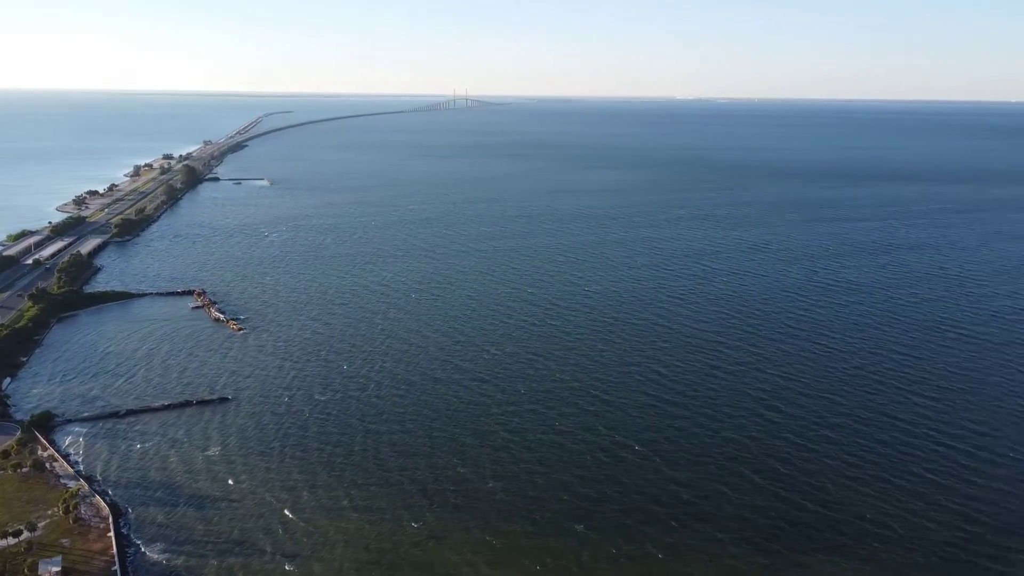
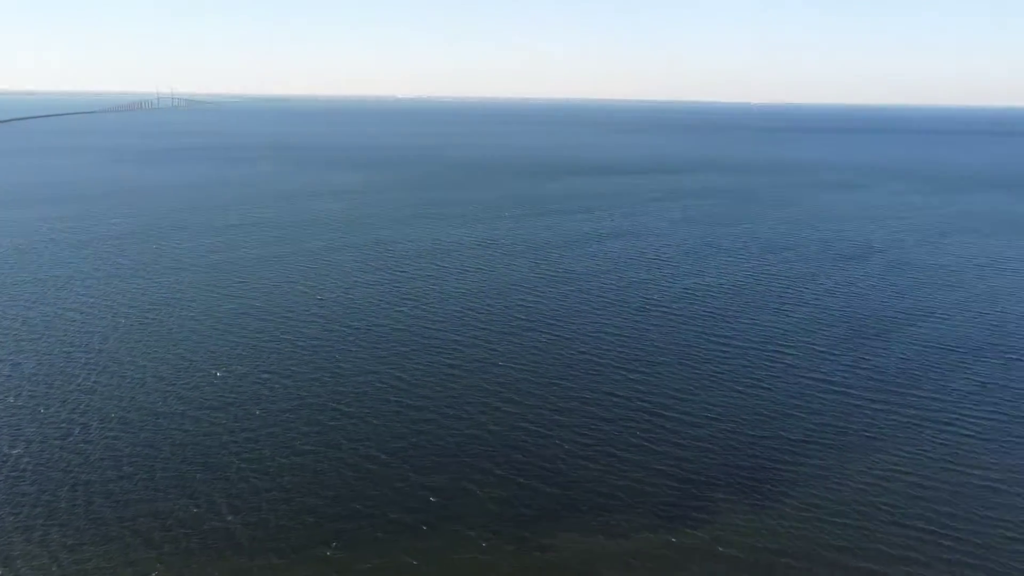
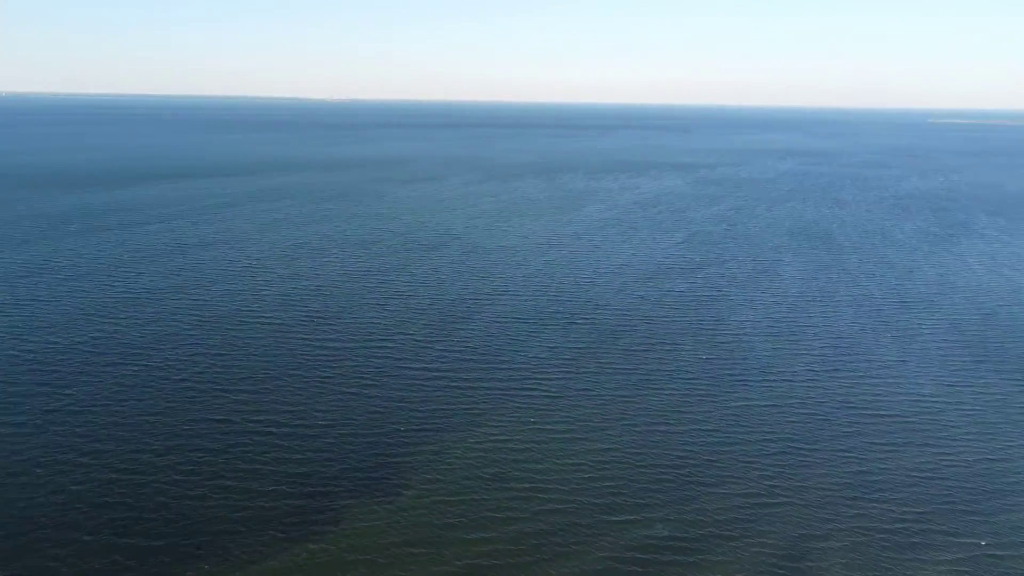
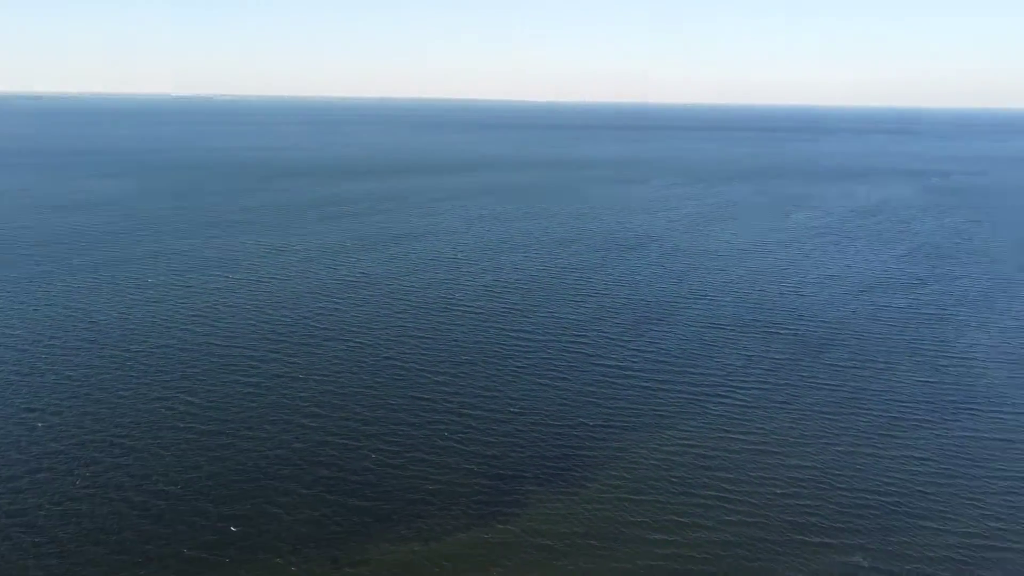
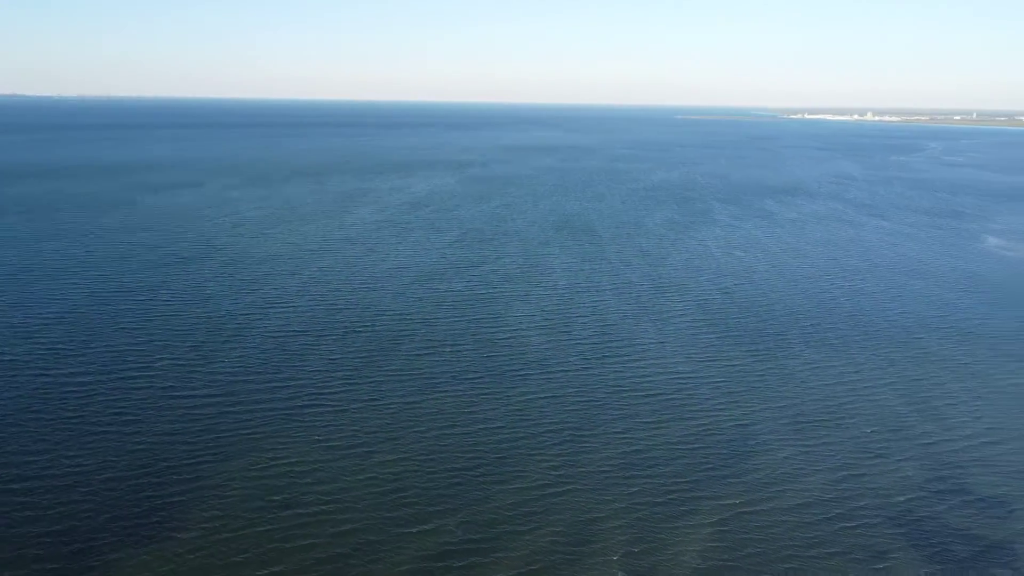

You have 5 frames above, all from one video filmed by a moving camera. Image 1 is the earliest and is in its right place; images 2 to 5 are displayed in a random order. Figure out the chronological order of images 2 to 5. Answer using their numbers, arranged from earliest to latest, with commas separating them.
2, 4, 3, 5
